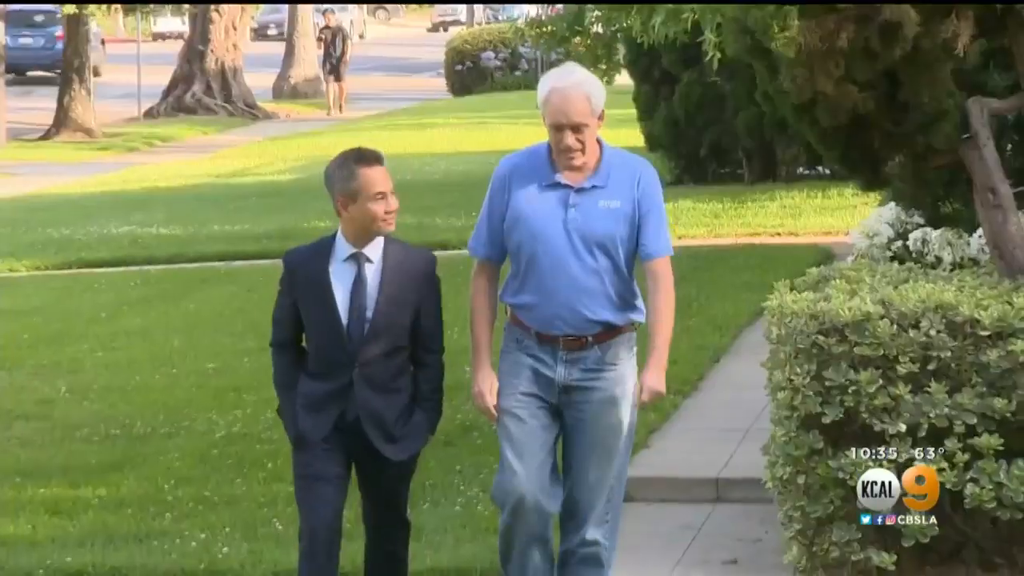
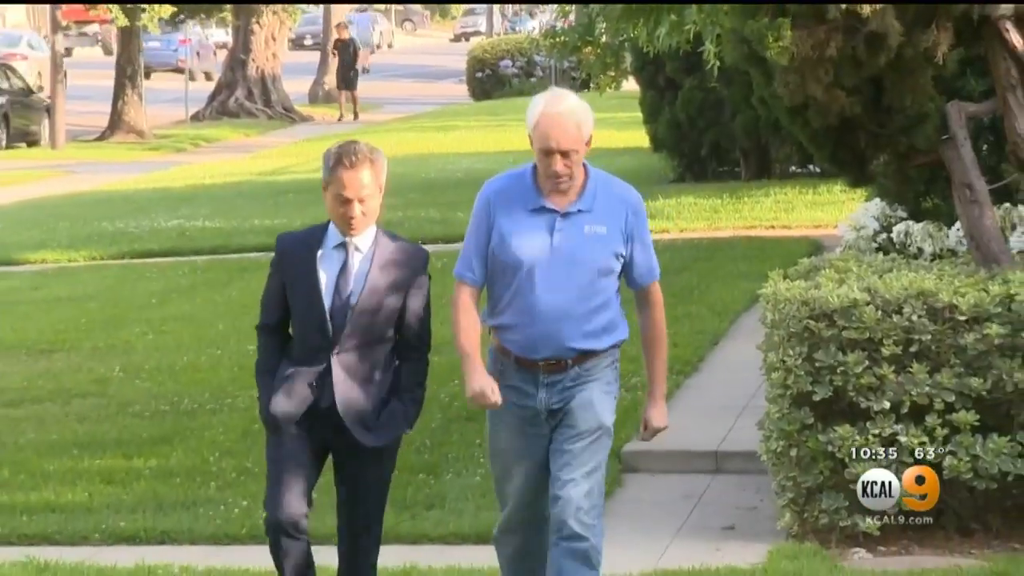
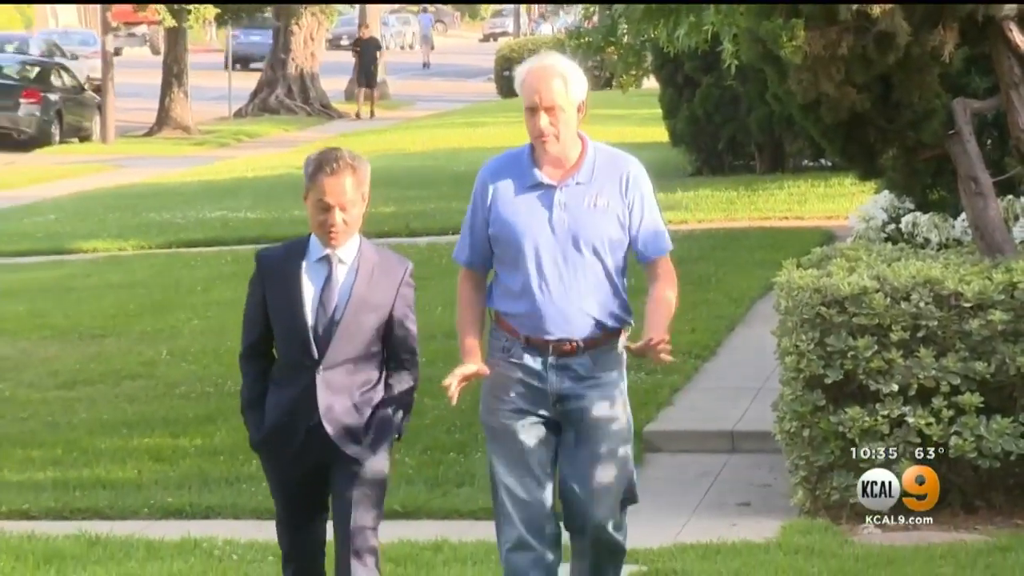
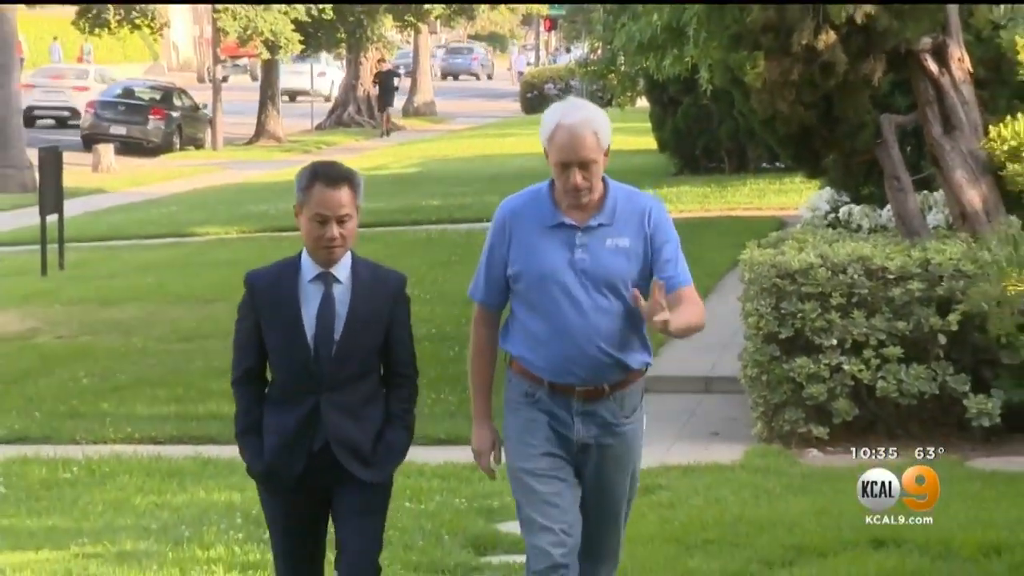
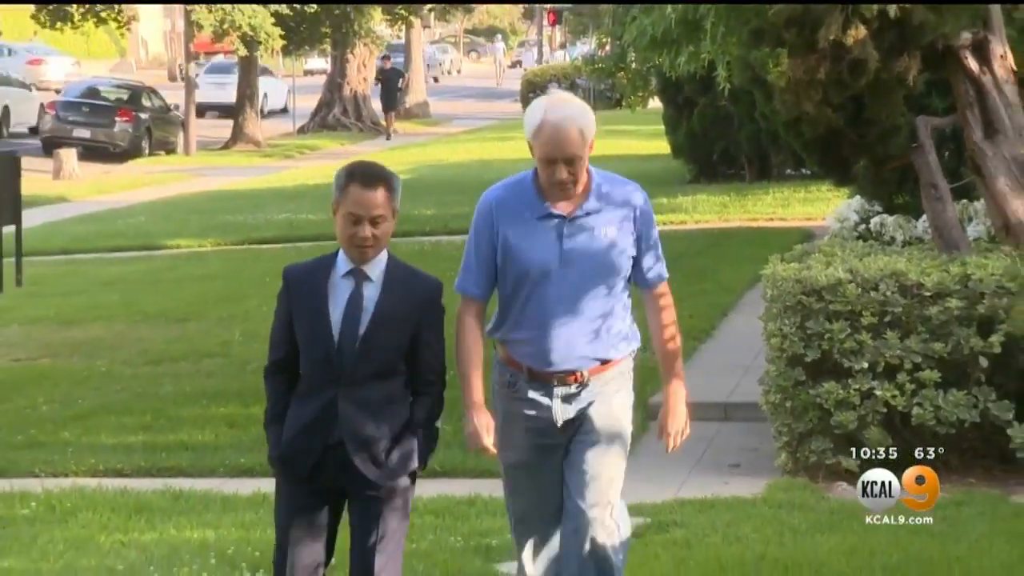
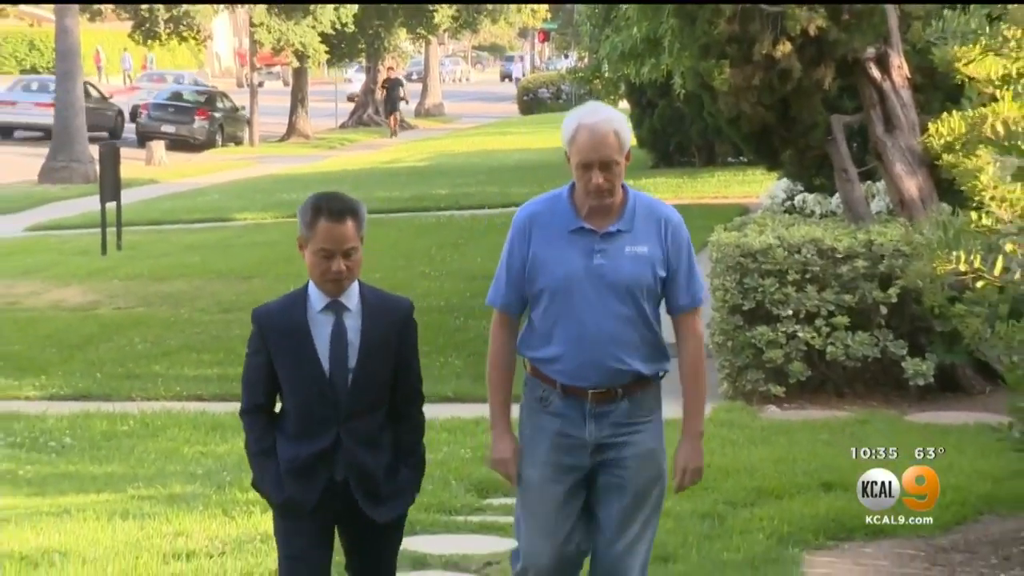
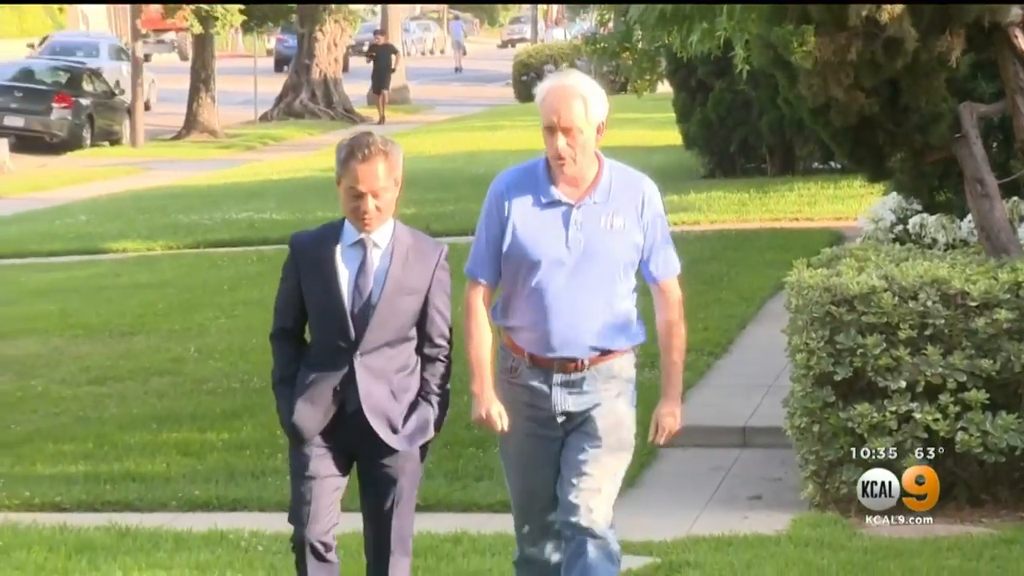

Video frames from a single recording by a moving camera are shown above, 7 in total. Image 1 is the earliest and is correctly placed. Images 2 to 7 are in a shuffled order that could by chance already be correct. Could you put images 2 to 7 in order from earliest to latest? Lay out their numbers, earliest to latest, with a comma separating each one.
2, 3, 7, 5, 4, 6
